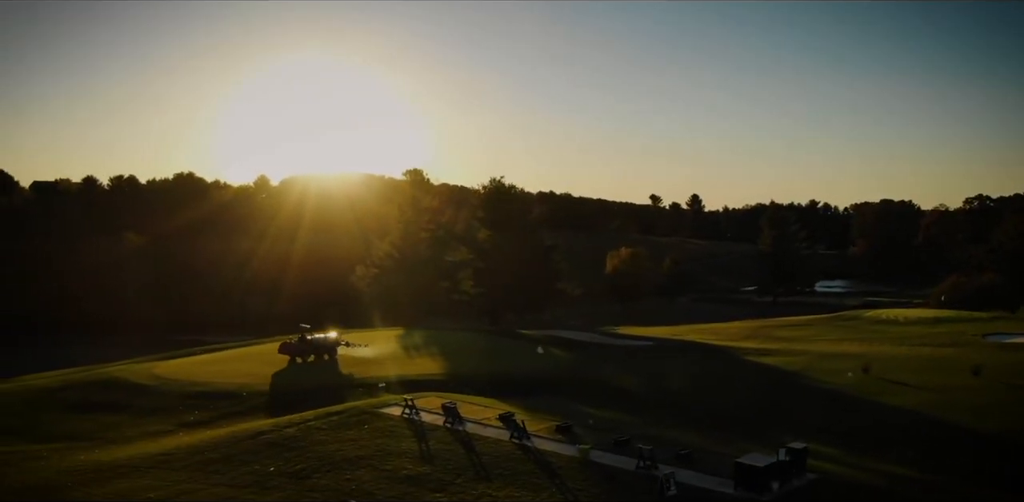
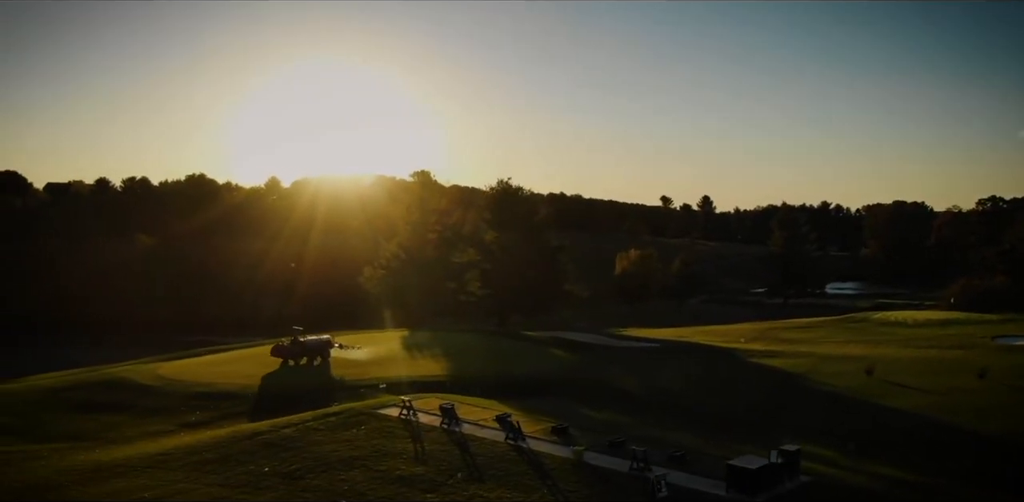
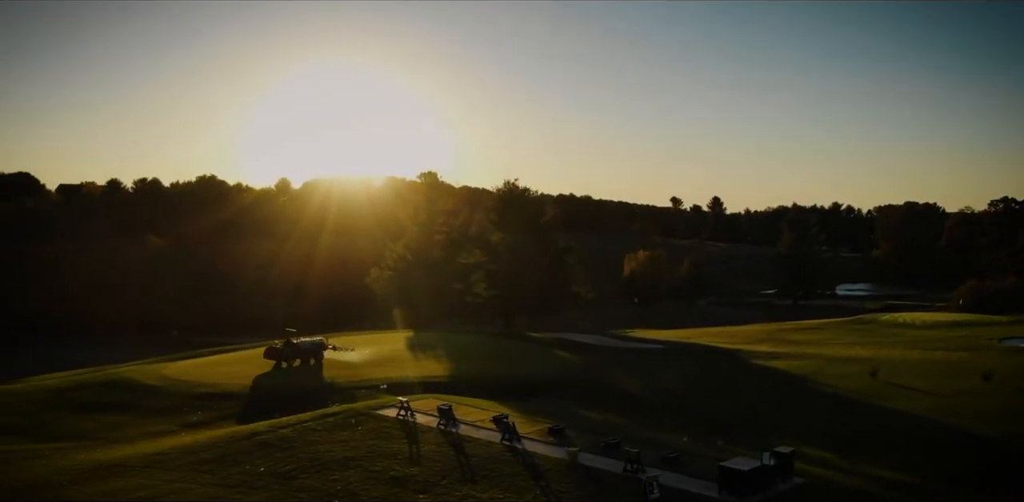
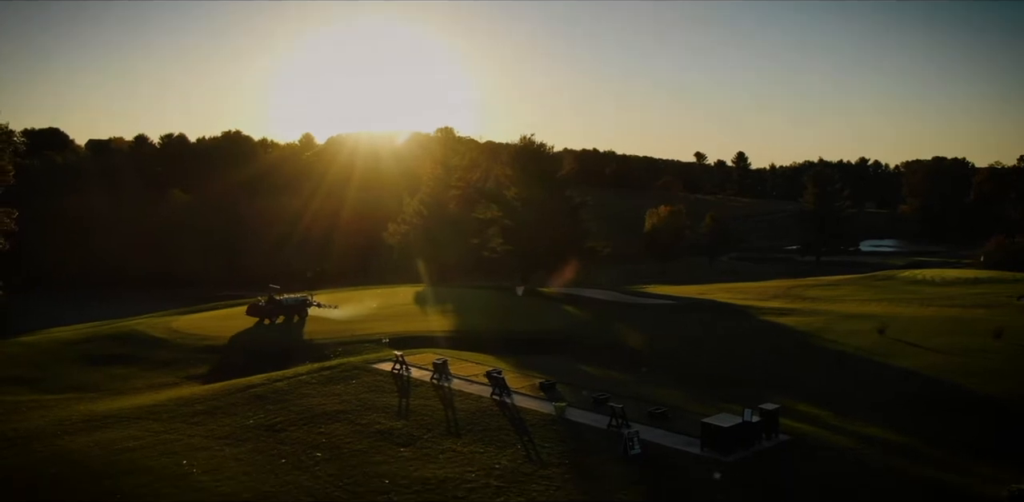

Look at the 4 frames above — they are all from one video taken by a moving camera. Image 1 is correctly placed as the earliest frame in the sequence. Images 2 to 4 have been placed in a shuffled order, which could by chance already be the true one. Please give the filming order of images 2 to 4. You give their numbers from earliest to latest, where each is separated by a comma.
2, 3, 4
